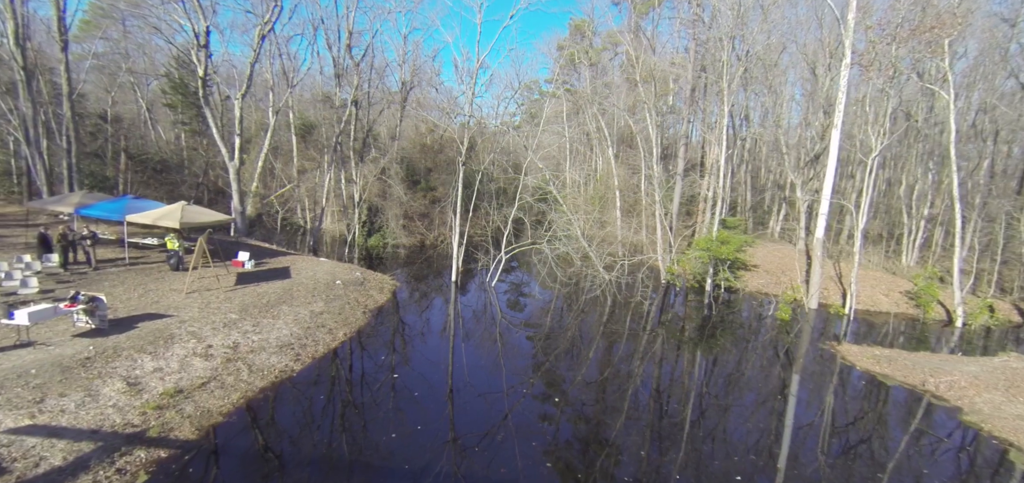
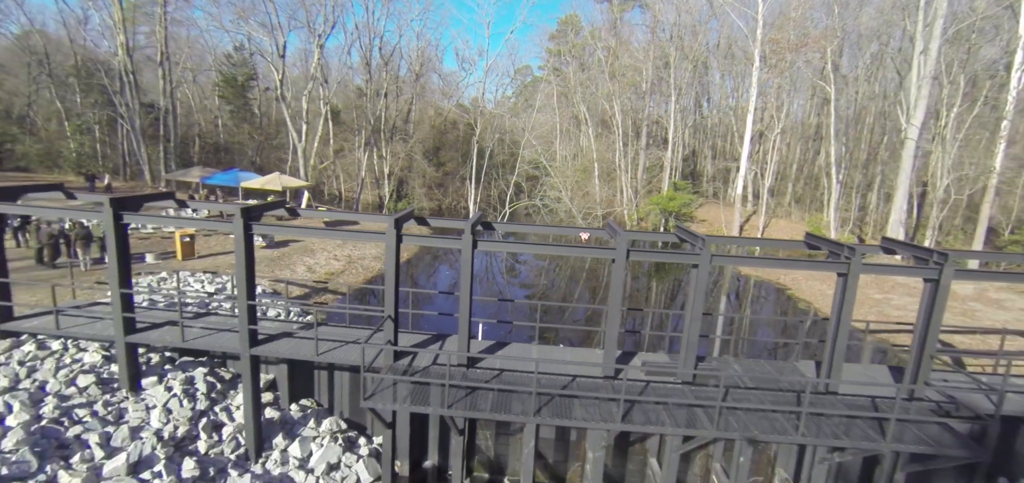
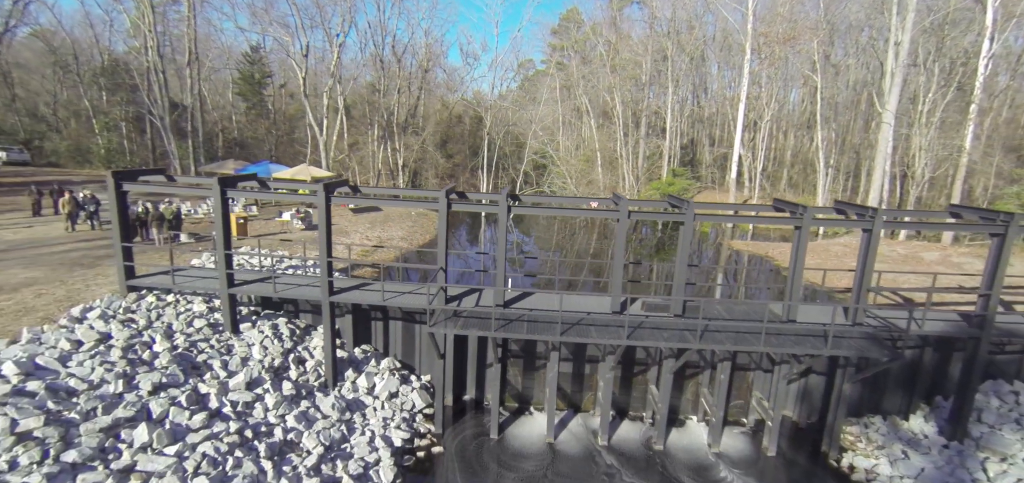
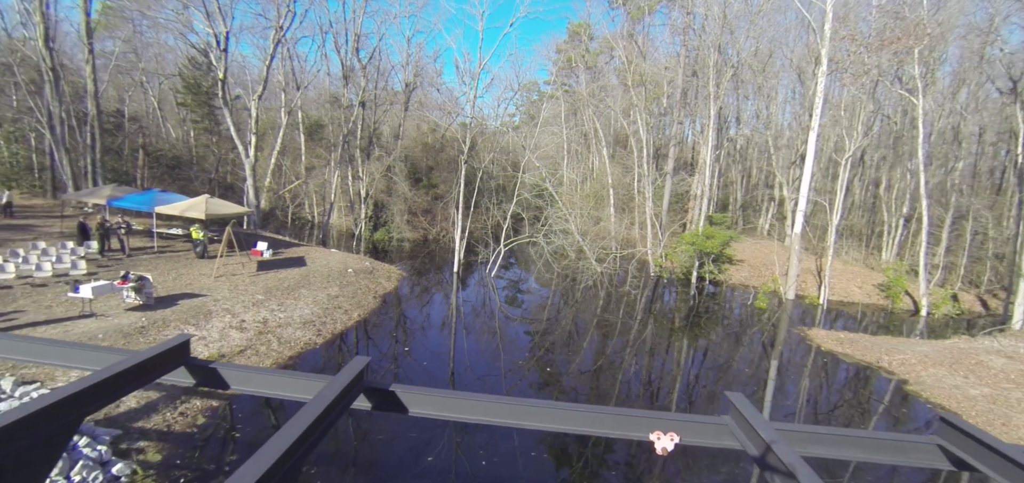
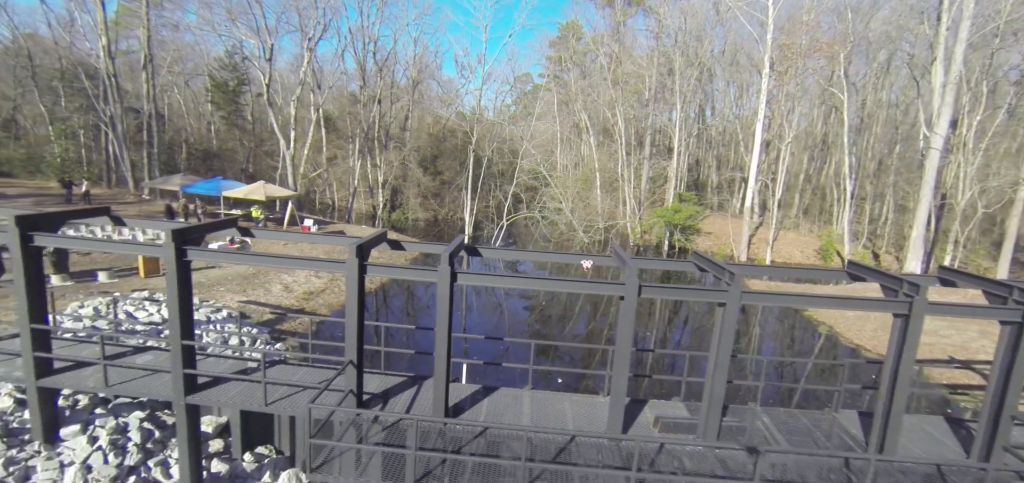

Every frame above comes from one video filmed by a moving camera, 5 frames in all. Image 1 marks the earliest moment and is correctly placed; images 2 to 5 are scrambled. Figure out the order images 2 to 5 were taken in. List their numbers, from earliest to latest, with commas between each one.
4, 5, 2, 3
